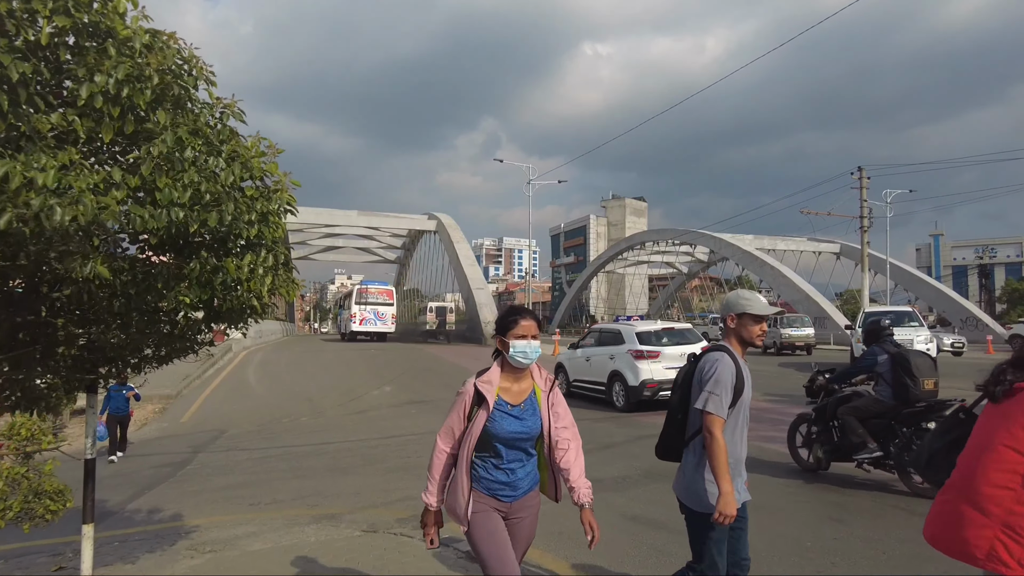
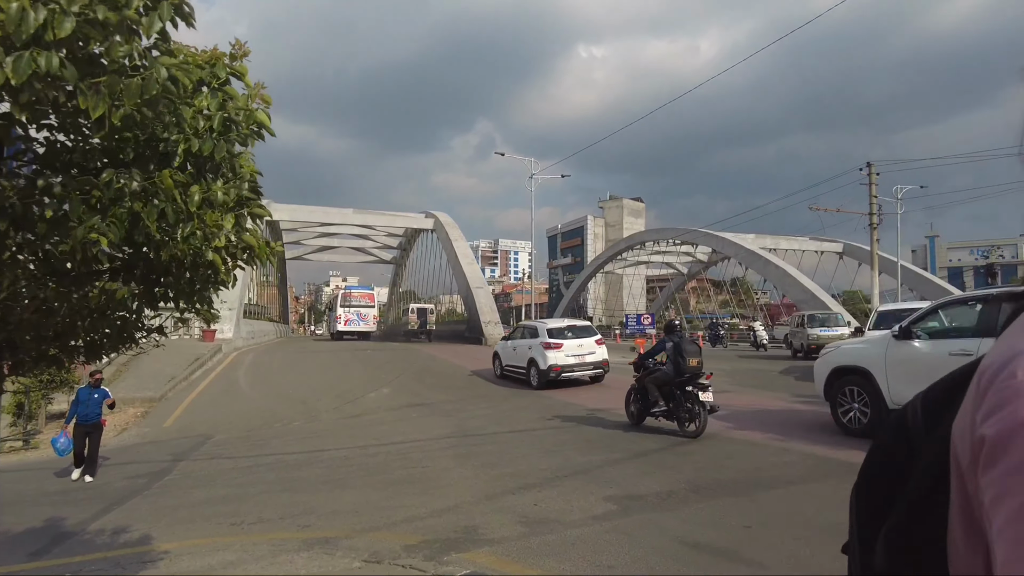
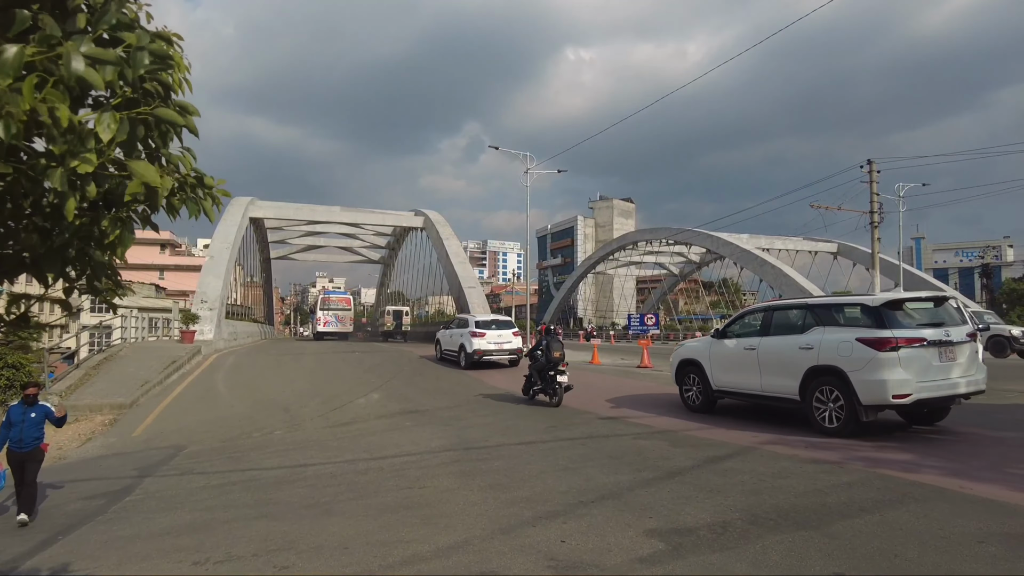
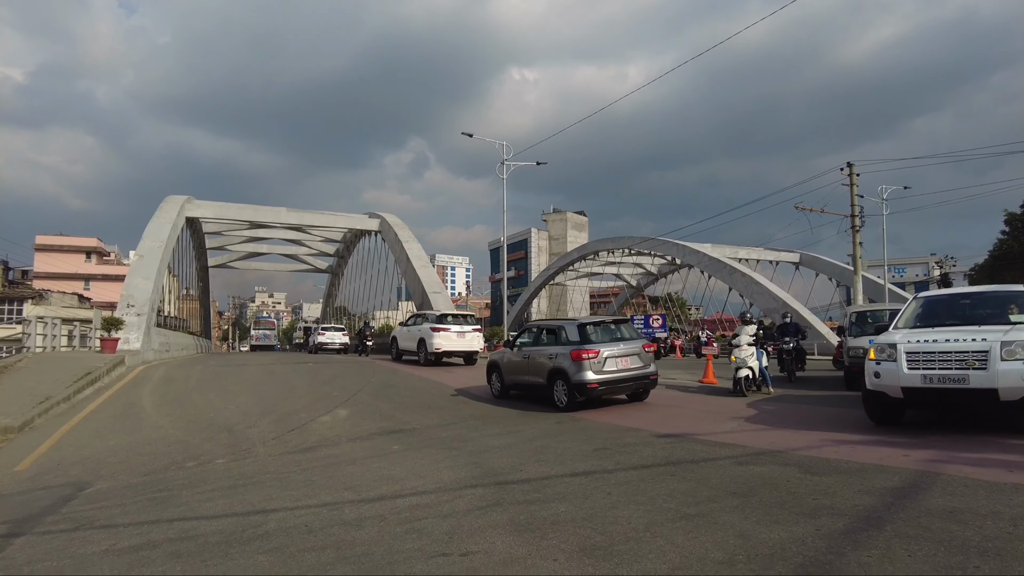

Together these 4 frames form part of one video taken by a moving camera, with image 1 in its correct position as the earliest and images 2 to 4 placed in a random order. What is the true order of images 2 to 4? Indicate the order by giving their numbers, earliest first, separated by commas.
2, 3, 4
